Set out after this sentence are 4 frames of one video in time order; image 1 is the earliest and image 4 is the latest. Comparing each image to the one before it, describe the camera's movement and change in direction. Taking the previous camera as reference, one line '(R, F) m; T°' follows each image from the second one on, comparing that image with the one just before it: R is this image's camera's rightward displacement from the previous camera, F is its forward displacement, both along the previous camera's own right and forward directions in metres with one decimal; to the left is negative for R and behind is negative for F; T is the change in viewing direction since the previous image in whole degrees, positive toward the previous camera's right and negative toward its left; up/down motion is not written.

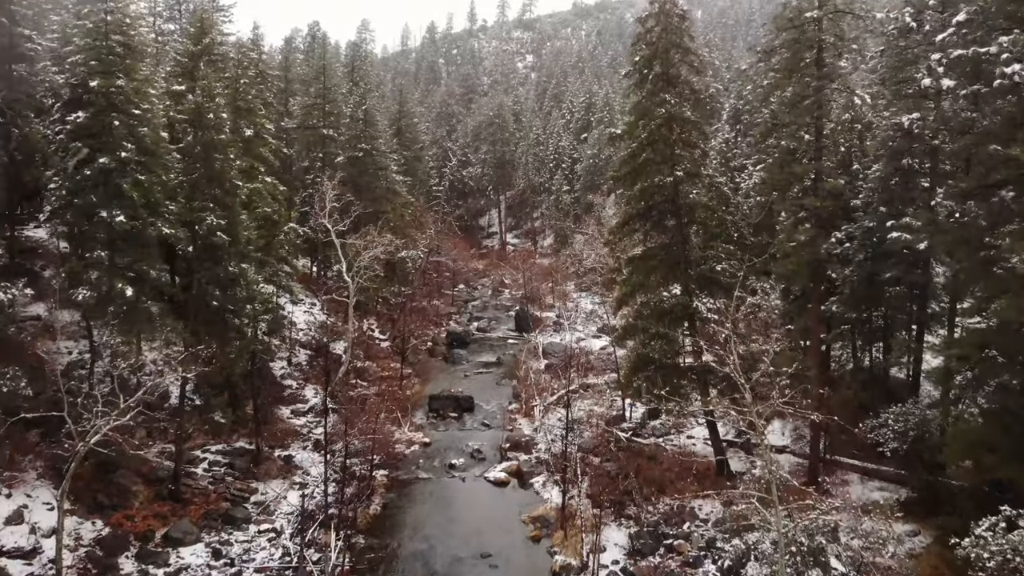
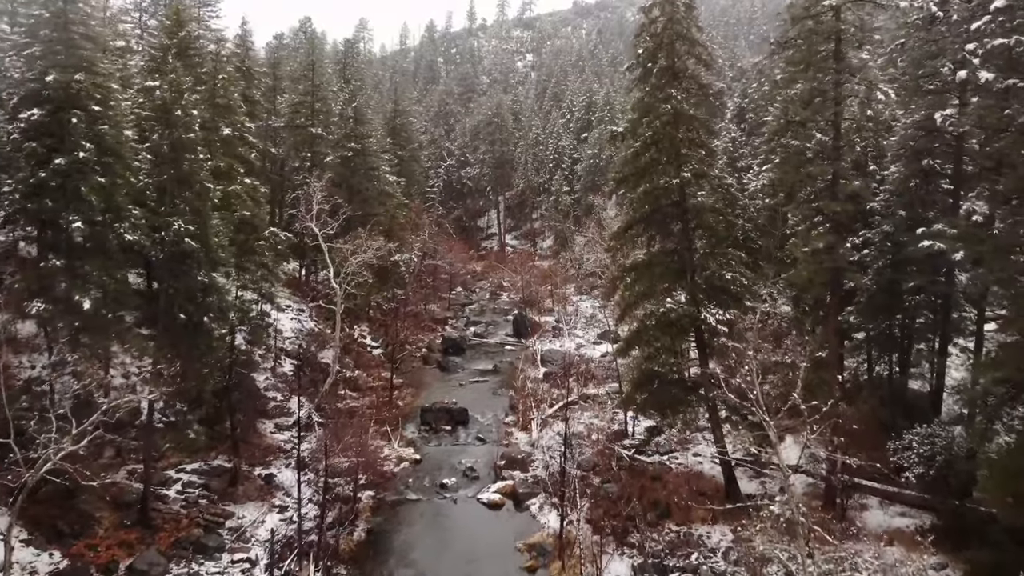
(+0.2, +1.4) m; 0°
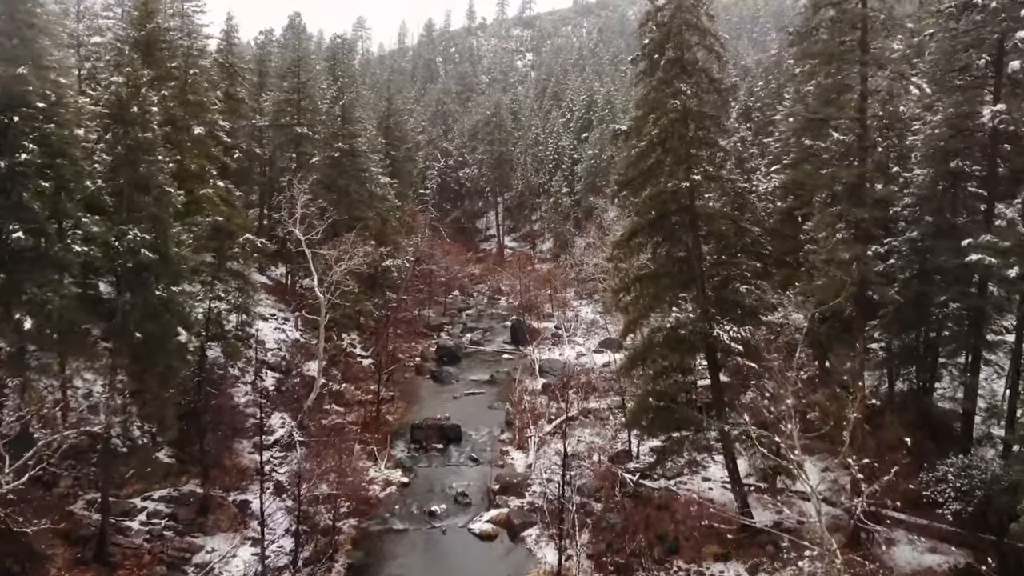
(+0.3, +1.7) m; 0°
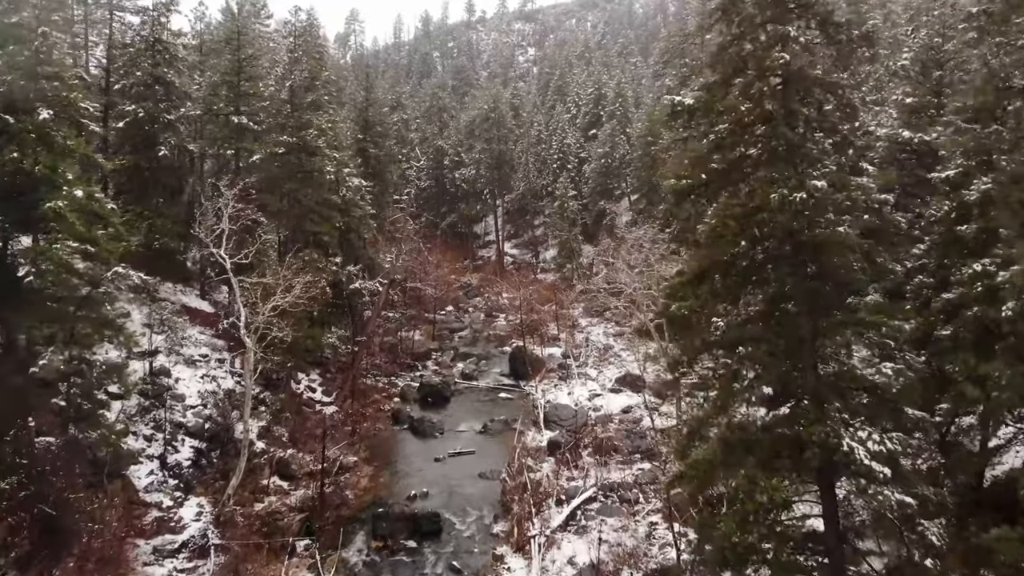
(+0.2, +6.6) m; 0°
